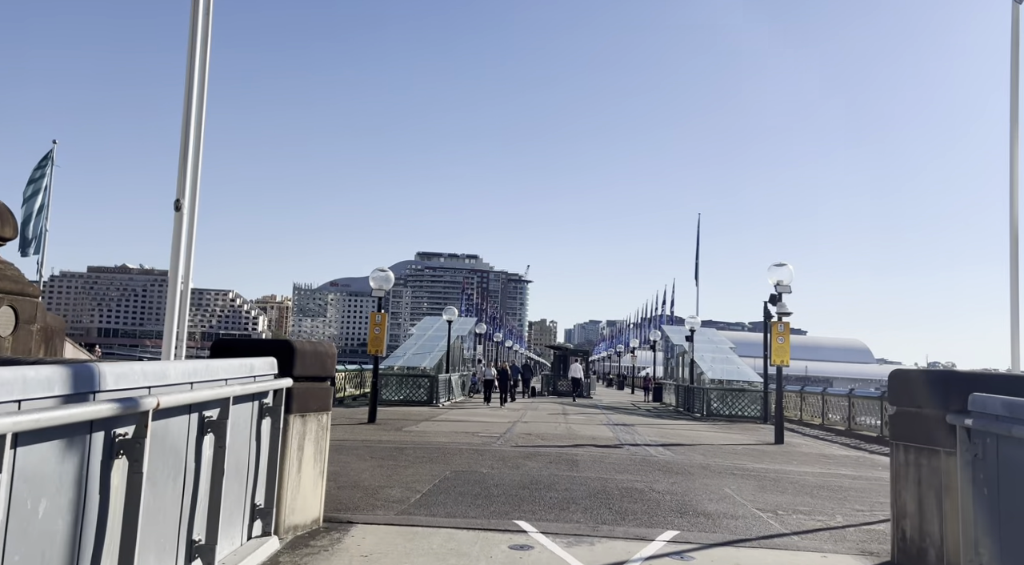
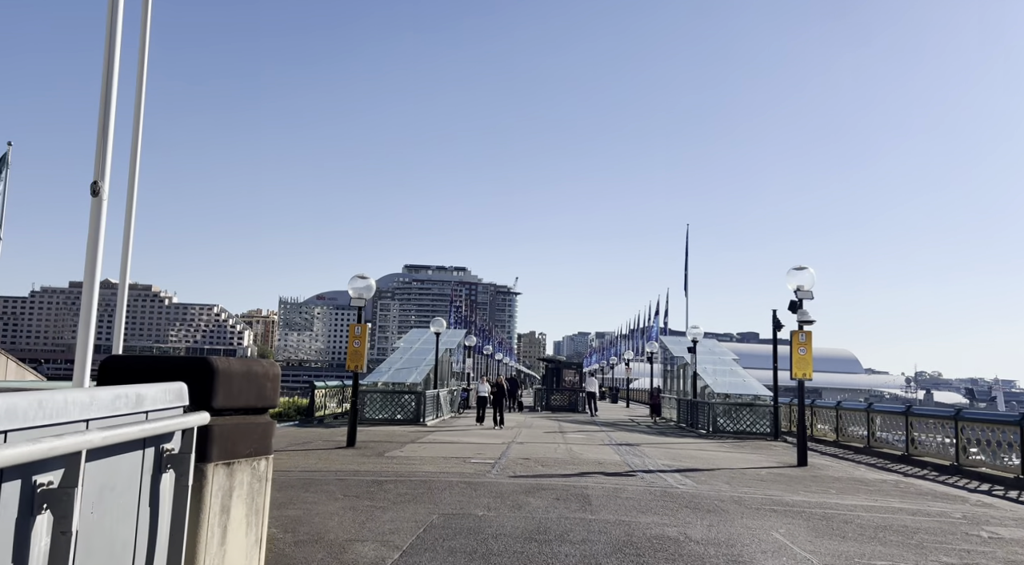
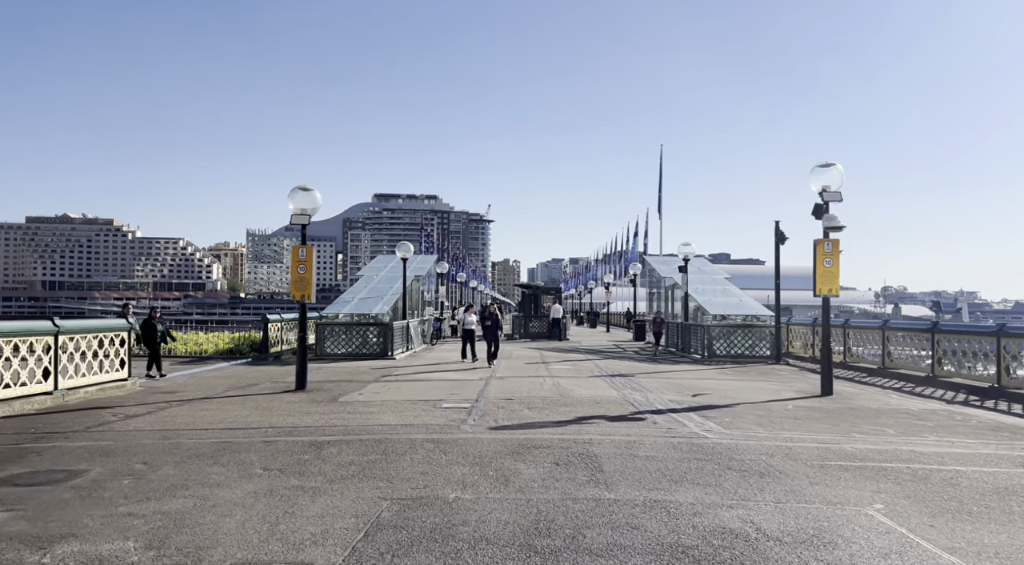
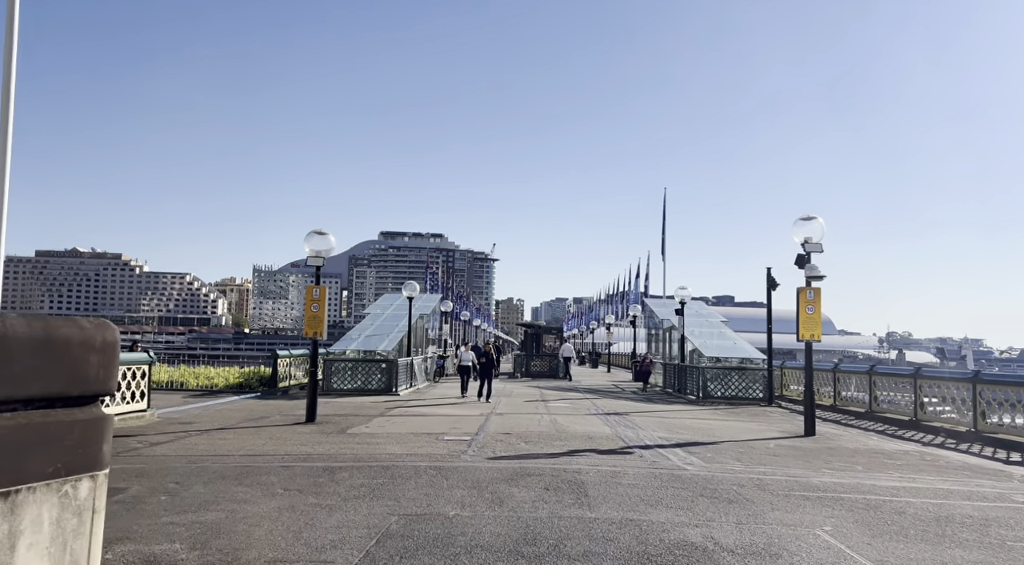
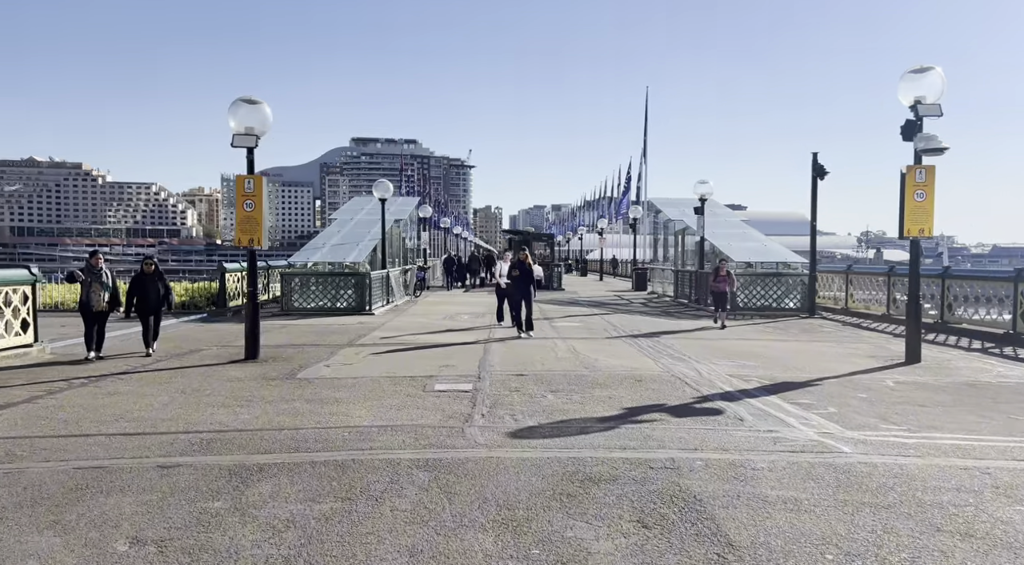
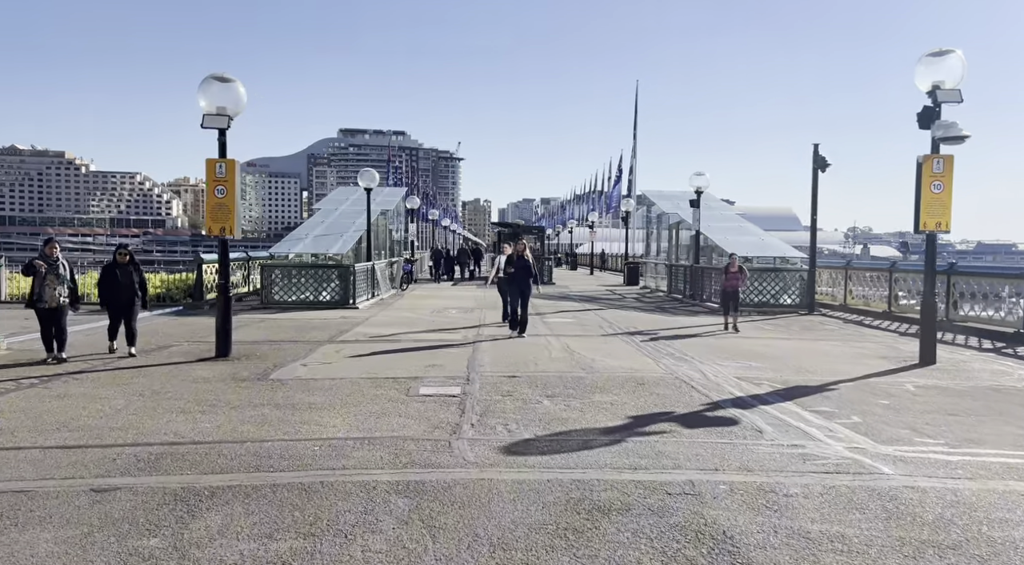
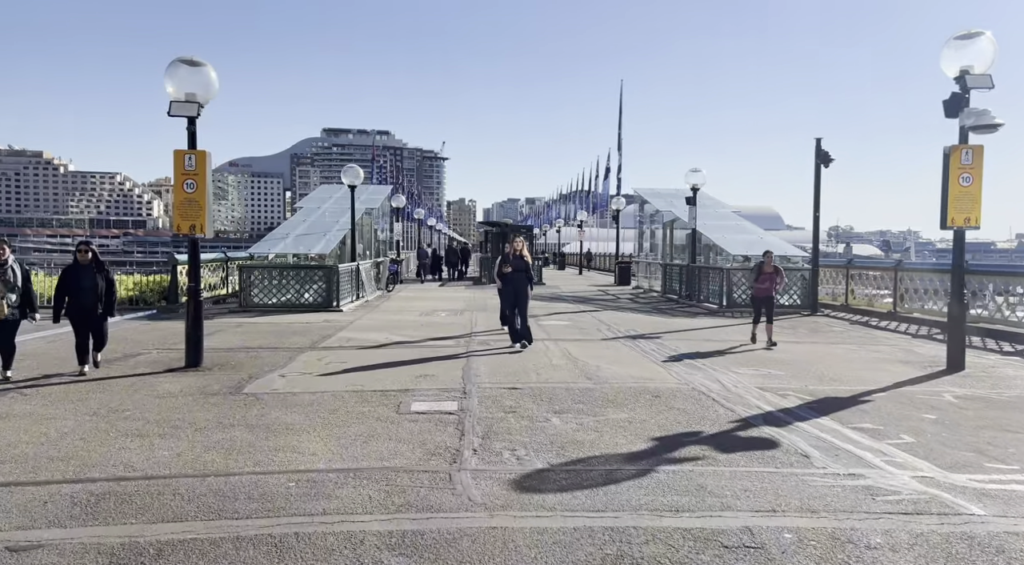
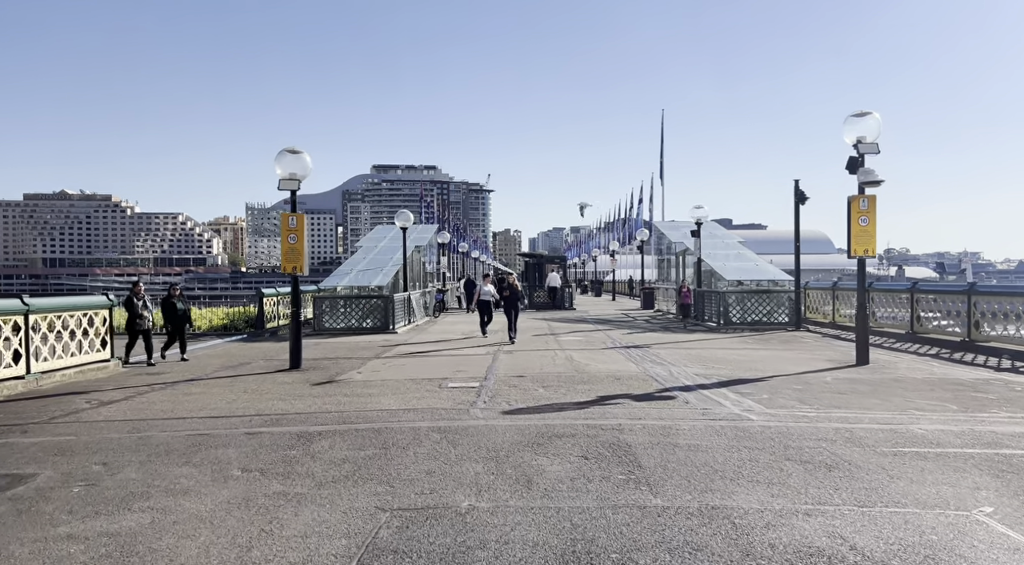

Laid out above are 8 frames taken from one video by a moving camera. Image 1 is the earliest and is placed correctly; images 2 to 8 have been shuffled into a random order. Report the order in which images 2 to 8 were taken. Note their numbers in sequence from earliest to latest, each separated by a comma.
2, 4, 3, 8, 5, 6, 7
